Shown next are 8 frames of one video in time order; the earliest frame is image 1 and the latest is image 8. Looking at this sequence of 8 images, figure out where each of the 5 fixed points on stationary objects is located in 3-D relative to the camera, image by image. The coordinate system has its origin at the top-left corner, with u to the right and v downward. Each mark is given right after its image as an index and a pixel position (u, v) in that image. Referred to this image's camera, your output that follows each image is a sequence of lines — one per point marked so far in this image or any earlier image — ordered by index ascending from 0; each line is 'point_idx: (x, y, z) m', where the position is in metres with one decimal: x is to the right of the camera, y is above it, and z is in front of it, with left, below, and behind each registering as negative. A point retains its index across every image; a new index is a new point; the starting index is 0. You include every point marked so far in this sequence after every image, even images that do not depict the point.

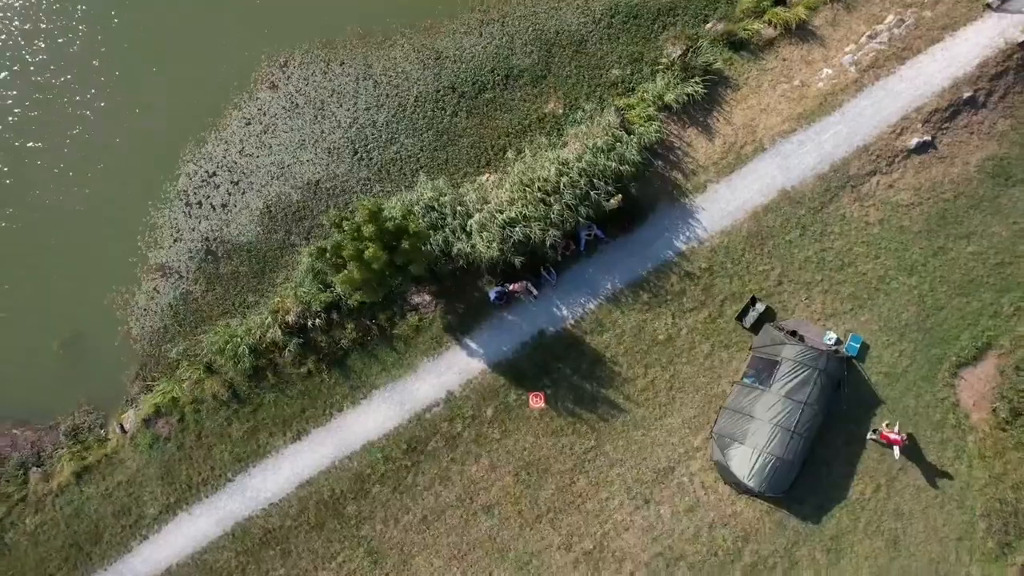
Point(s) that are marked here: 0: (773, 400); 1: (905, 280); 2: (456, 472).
0: (+20.3, -8.2, +13.8) m
1: (+31.7, +0.3, +14.0) m
2: (-4.7, -16.1, +14.9) m
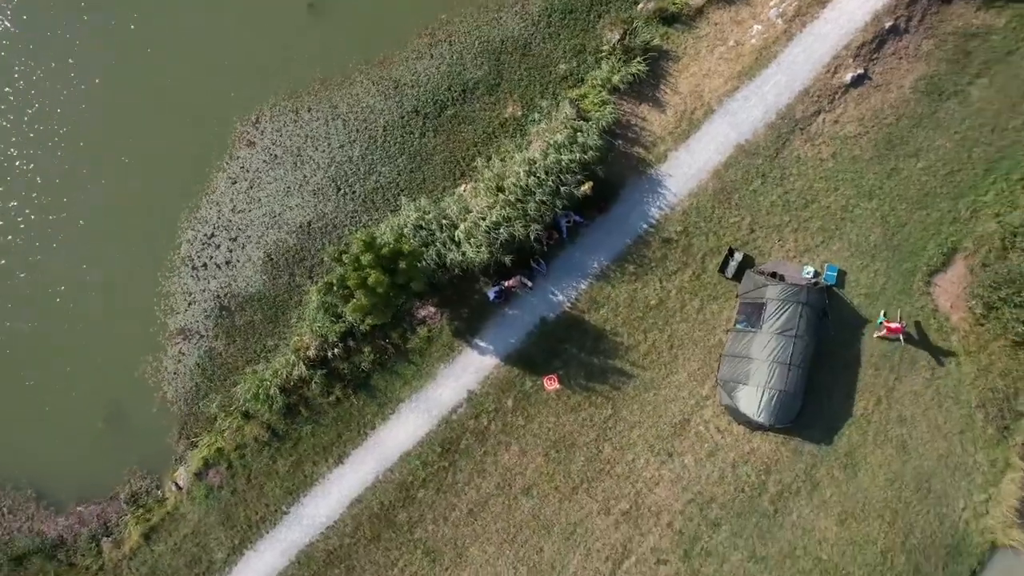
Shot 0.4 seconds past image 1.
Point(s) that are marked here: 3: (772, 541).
0: (+21.2, -3.8, +14.9) m
1: (+30.7, +6.8, +15.0) m
2: (-1.9, -16.5, +16.0) m
3: (+23.1, -22.8, +15.6) m
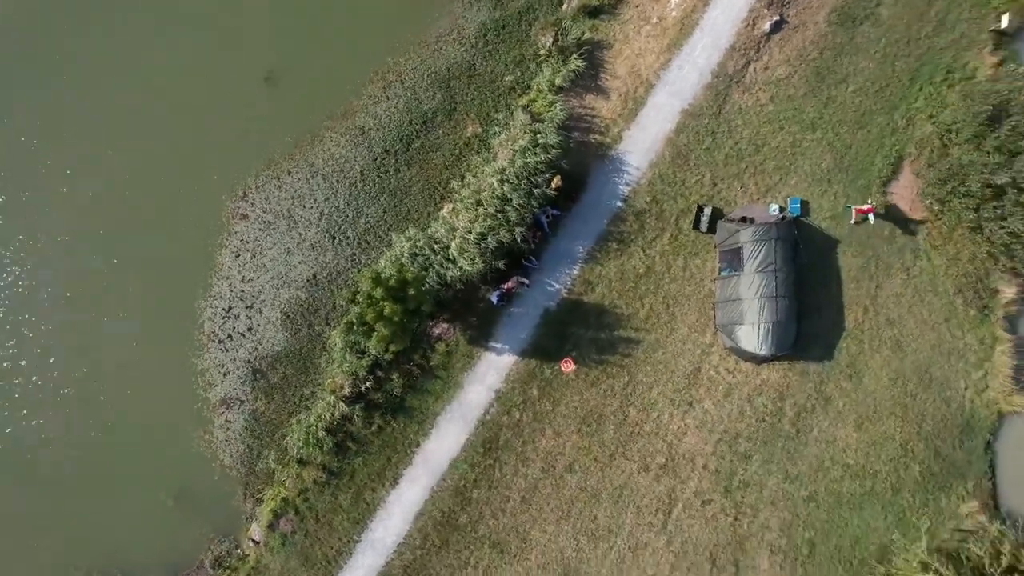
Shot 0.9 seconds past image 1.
0: (+21.4, +1.3, +16.1) m
1: (+28.1, +13.8, +16.2) m
2: (+2.1, -16.6, +17.4) m
3: (+27.8, -16.8, +16.9) m
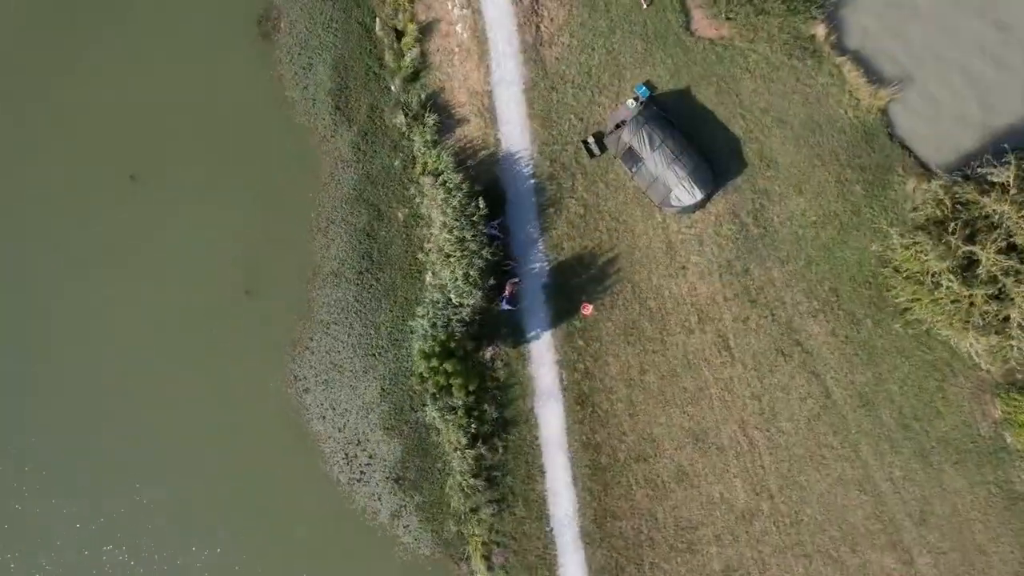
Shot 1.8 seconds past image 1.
0: (+19.5, +8.6, +18.0) m
1: (+21.2, +22.7, +18.0) m
2: (+7.7, -15.0, +19.3) m
3: (+31.8, -6.0, +18.8) m
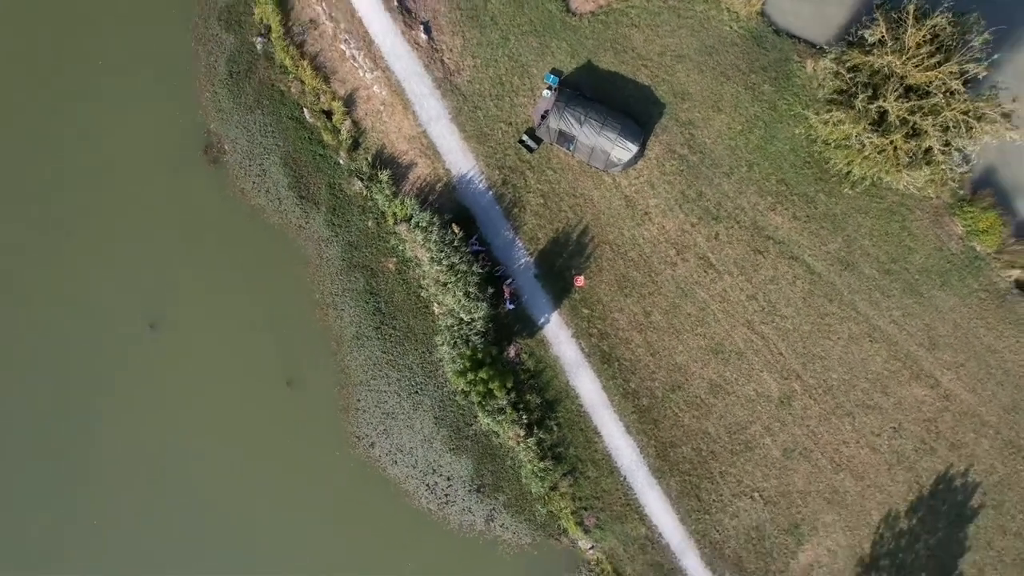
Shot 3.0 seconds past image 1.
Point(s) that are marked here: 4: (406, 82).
0: (+14.5, +15.1, +19.8) m
1: (+10.9, +28.9, +19.8) m
2: (+12.5, -11.1, +21.4) m
3: (+31.4, +6.2, +20.7) m
4: (-12.2, +23.4, +19.9) m
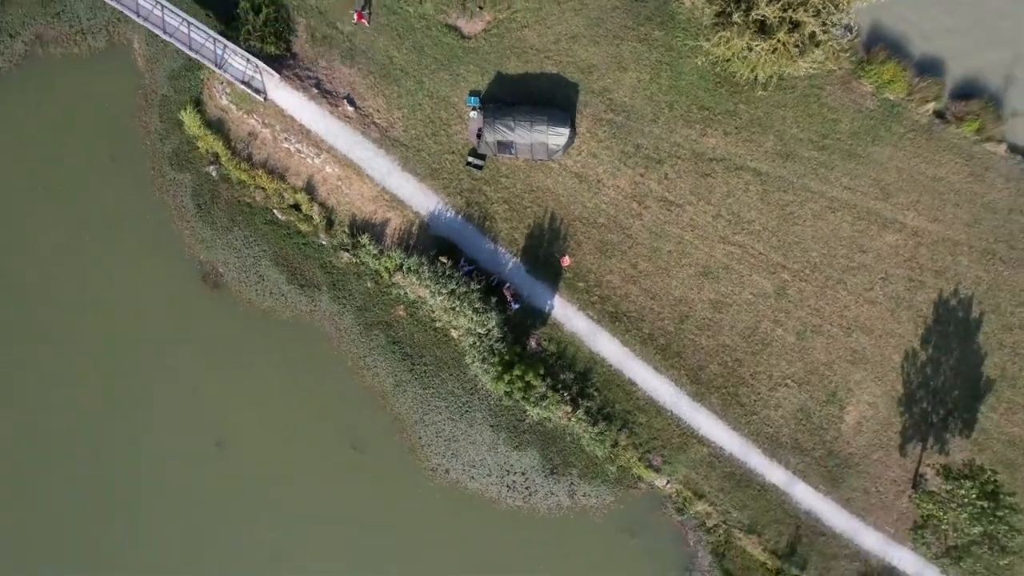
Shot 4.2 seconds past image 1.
0: (+7.6, +19.1, +21.8) m
1: (-0.9, +30.5, +21.7) m
2: (+15.6, -5.9, +23.4) m
3: (+26.7, +17.3, +22.7) m
4: (-20.2, +16.7, +21.9) m
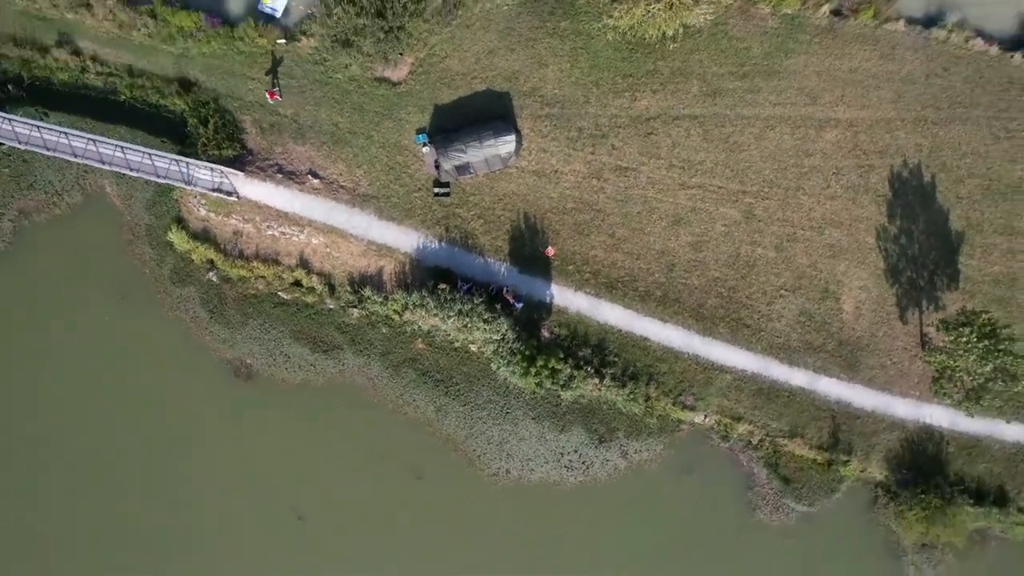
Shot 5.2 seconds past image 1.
0: (+1.0, +20.1, +23.4) m
1: (-10.7, +28.2, +23.3) m
2: (+16.5, -1.1, +25.2) m
3: (+19.6, +24.4, +24.3) m
4: (-24.7, +9.0, +23.5) m
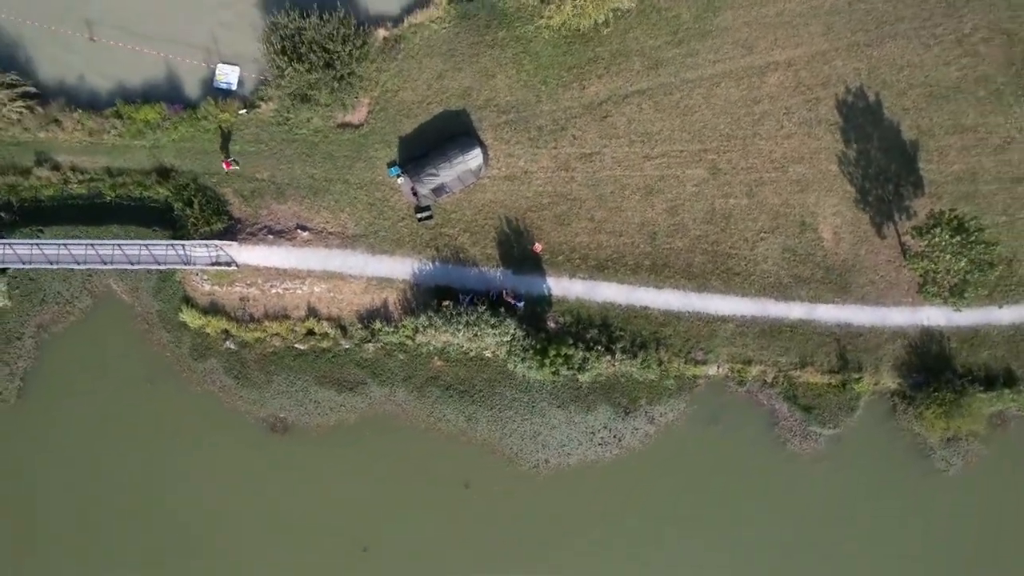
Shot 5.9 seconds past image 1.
0: (-3.9, +19.5, +24.6) m
1: (-17.1, +24.7, +24.4) m
2: (+16.1, +2.4, +26.4) m
3: (+13.3, +27.9, +25.5) m
4: (-26.3, +2.8, +24.7) m
